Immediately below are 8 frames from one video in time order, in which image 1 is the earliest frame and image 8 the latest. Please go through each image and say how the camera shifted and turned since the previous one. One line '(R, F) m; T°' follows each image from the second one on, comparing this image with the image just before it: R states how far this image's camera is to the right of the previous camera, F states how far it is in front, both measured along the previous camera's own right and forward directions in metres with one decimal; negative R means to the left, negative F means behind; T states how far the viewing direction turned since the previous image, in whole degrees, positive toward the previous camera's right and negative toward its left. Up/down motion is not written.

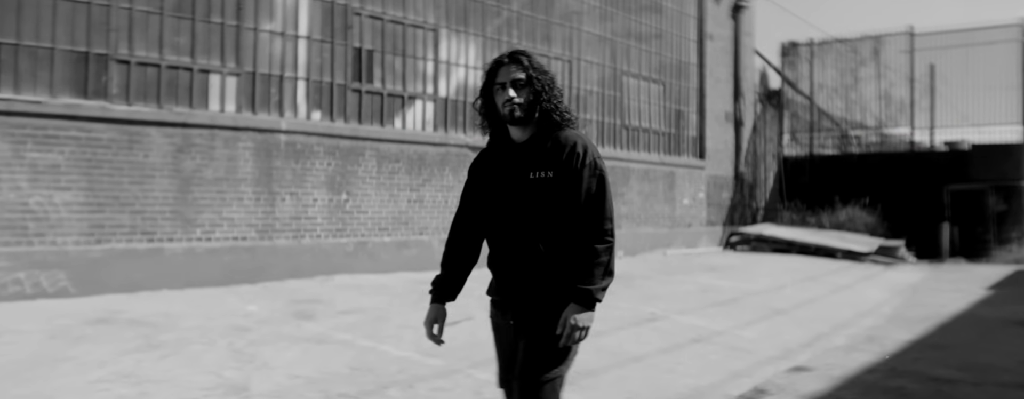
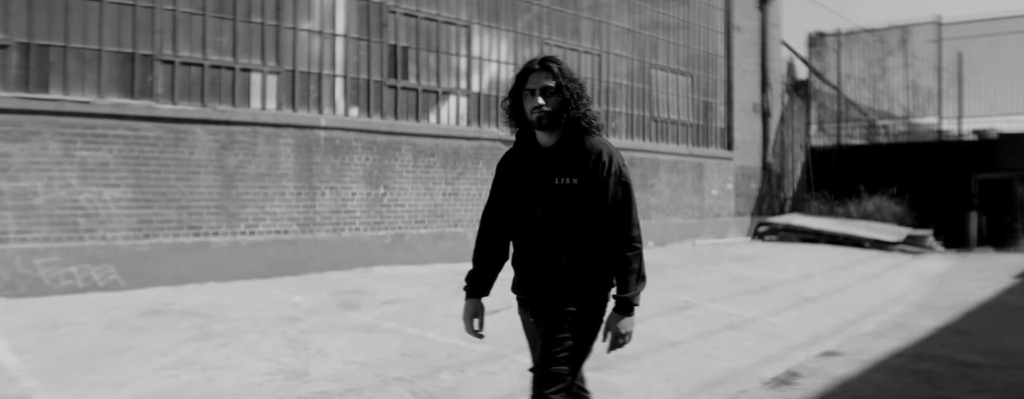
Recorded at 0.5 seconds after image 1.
(-0.2, -0.1) m; -1°
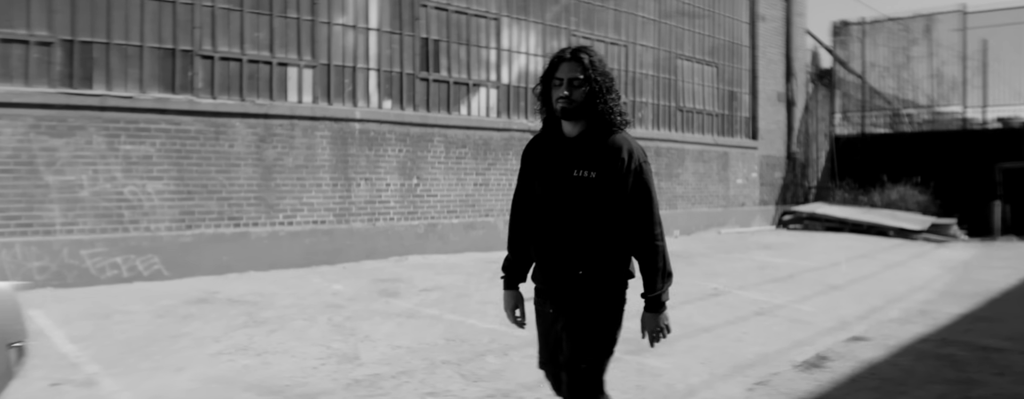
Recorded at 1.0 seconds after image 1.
(-0.2, -0.1) m; -1°
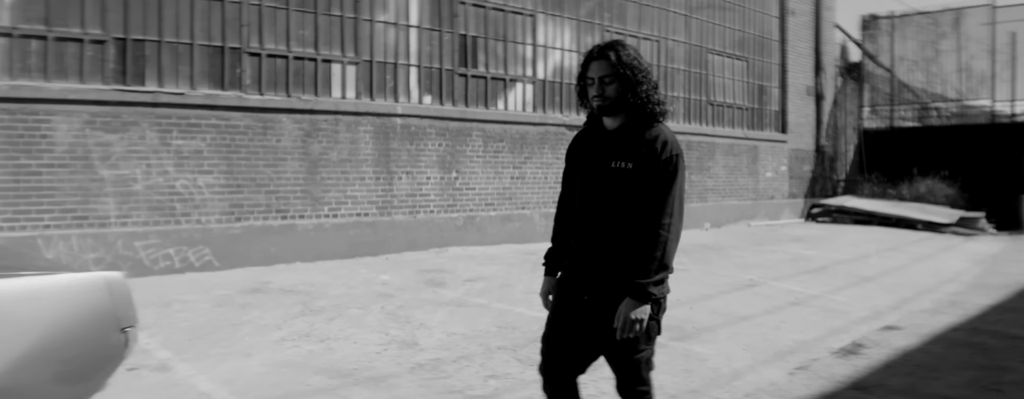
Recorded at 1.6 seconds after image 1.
(-0.3, -0.2) m; -1°
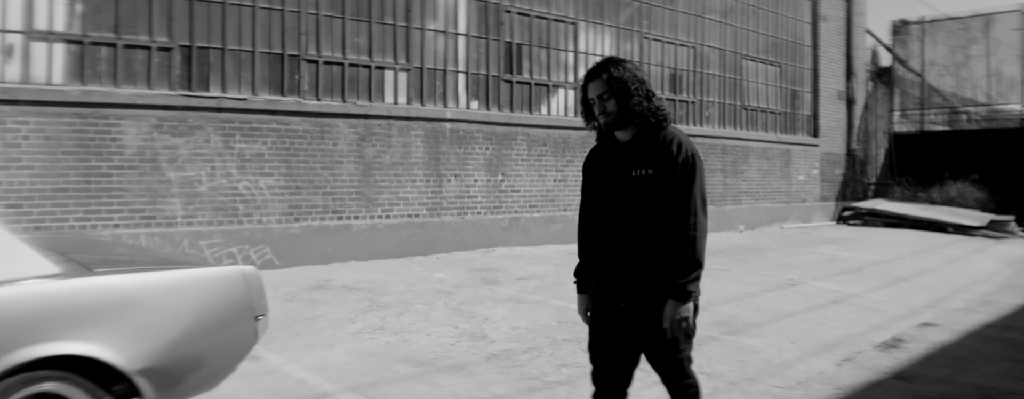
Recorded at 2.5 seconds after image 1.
(-0.4, -0.3) m; -1°
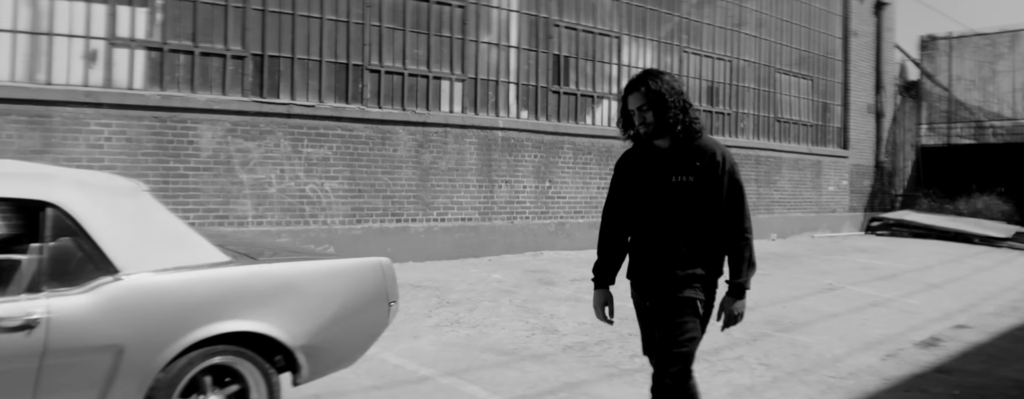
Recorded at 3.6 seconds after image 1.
(-0.5, -0.4) m; -1°
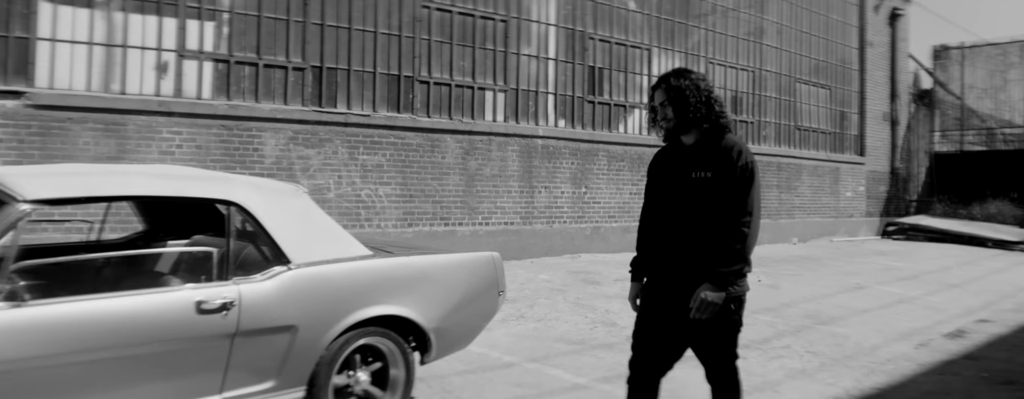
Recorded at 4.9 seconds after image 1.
(-0.6, -0.4) m; 0°
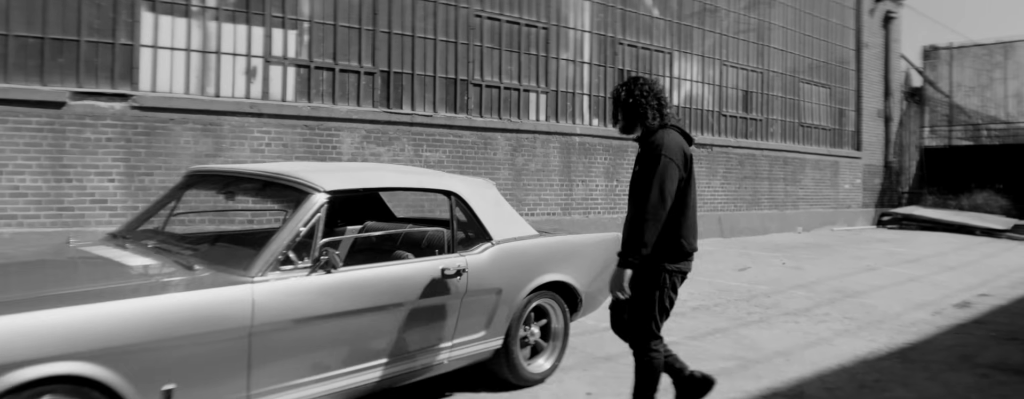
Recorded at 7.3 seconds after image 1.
(-1.0, -0.9) m; +2°
